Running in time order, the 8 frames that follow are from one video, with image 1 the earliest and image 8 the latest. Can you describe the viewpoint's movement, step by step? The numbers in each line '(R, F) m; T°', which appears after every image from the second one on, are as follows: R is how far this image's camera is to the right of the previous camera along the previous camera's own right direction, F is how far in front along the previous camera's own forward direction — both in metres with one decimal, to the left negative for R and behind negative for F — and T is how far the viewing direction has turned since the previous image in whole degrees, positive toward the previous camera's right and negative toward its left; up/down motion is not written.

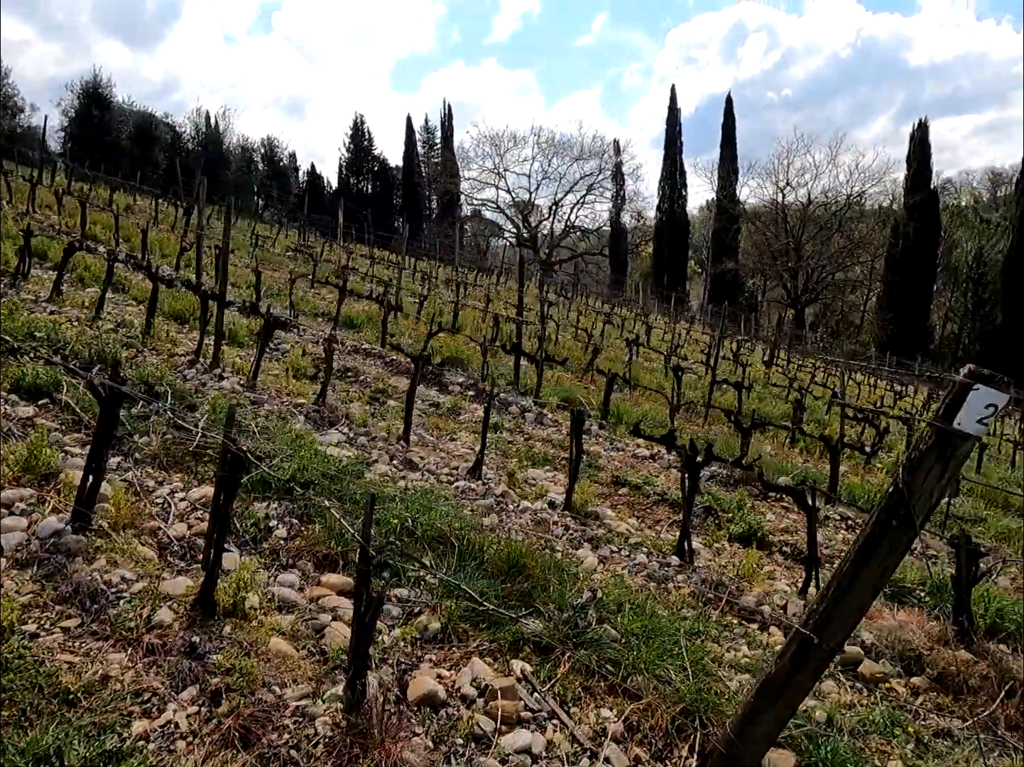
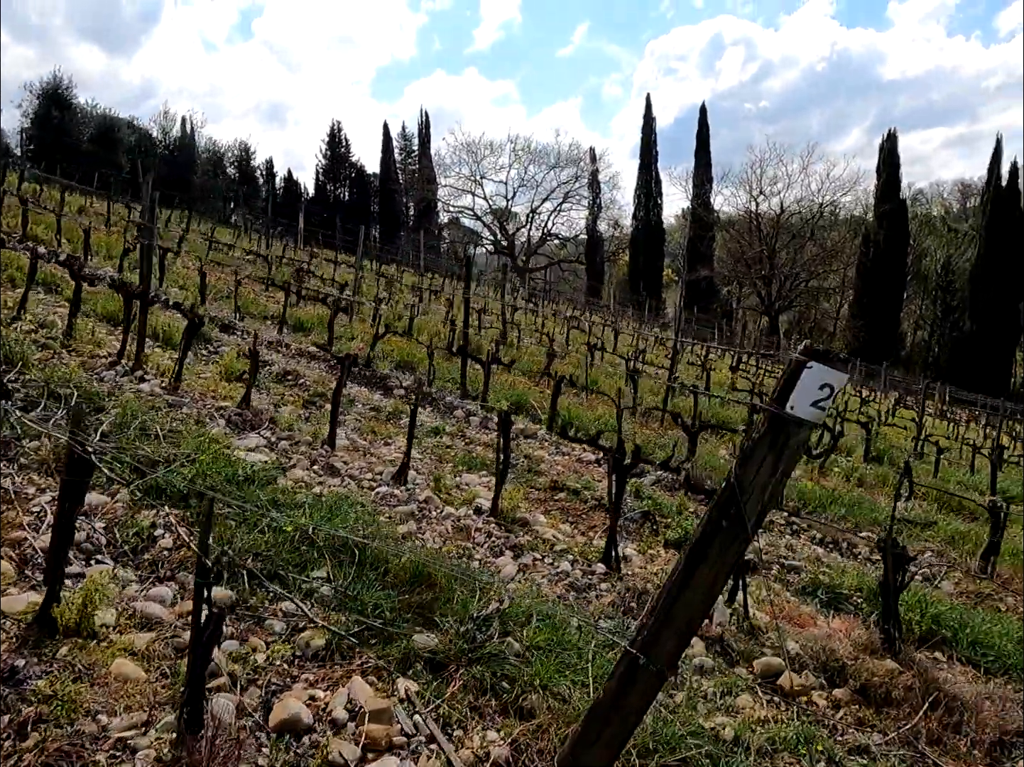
(+0.4, +0.2) m; +2°
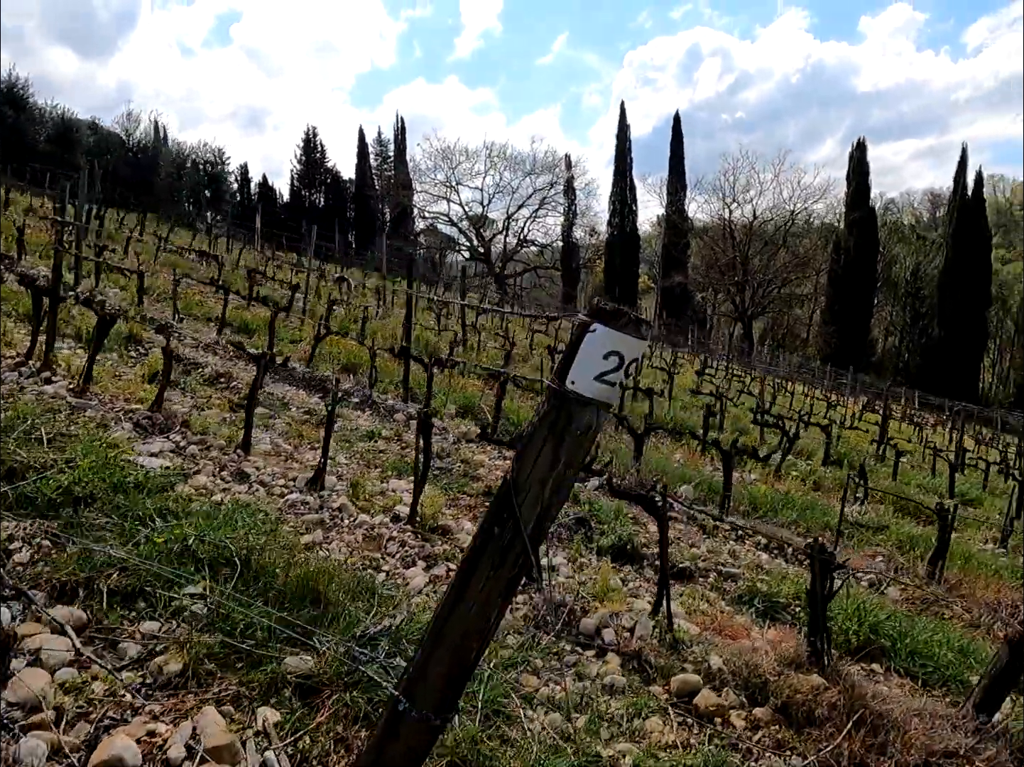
(+0.4, +0.3) m; +2°
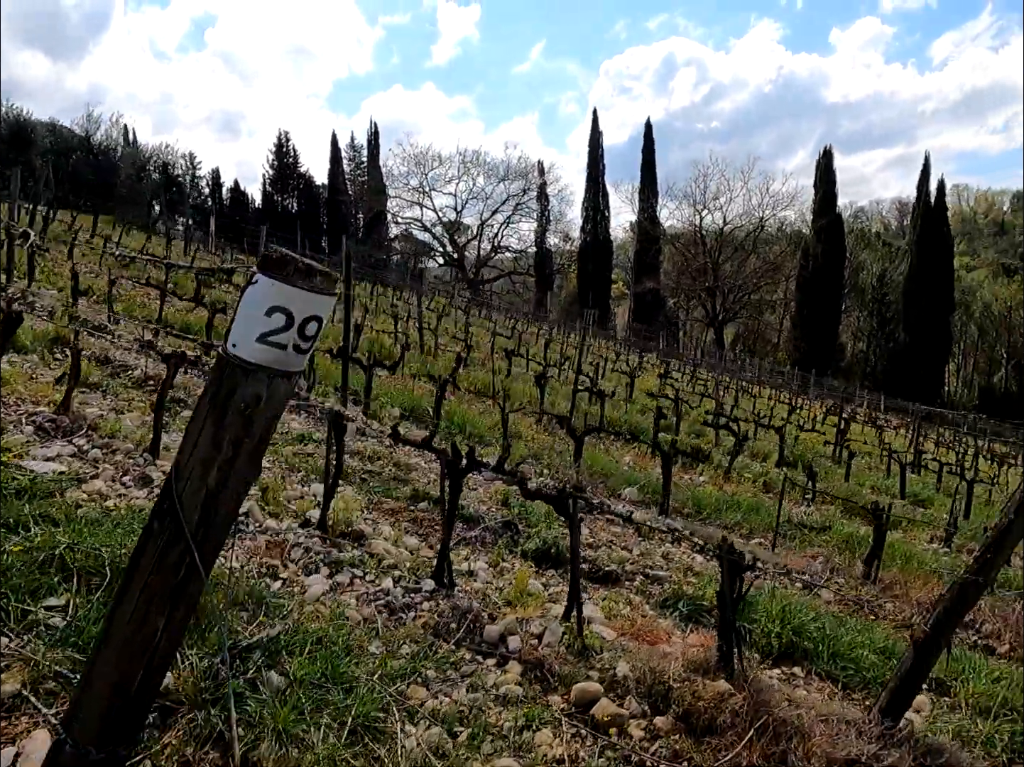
(+0.4, +0.2) m; +2°
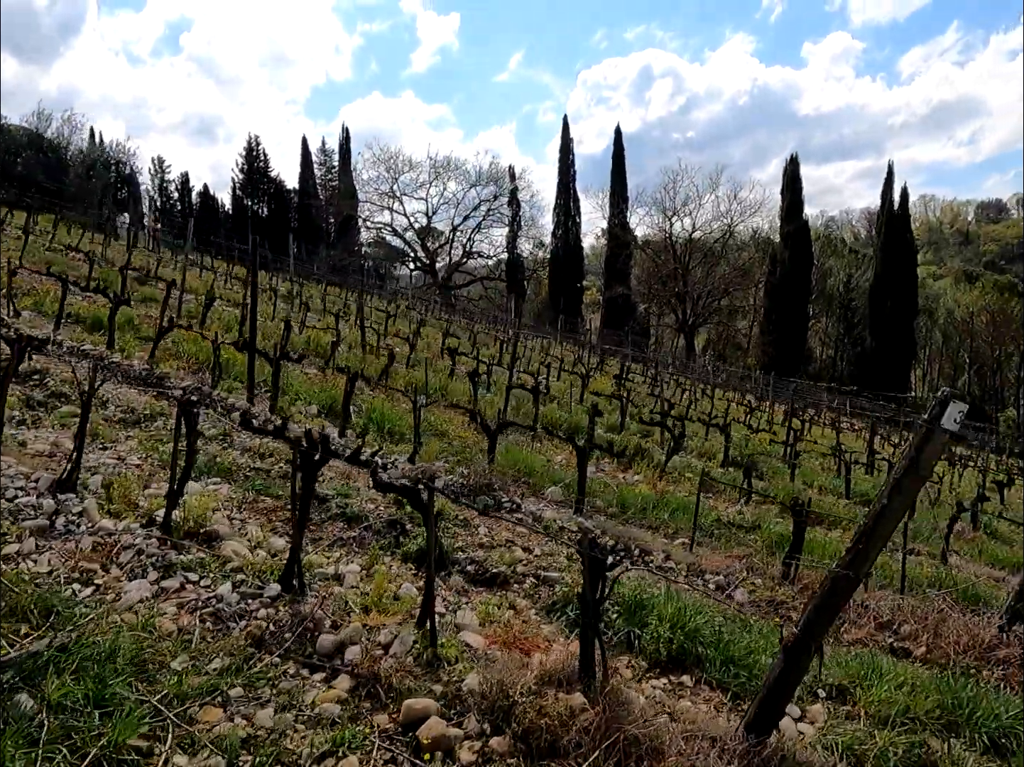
(+0.7, +0.4) m; +2°
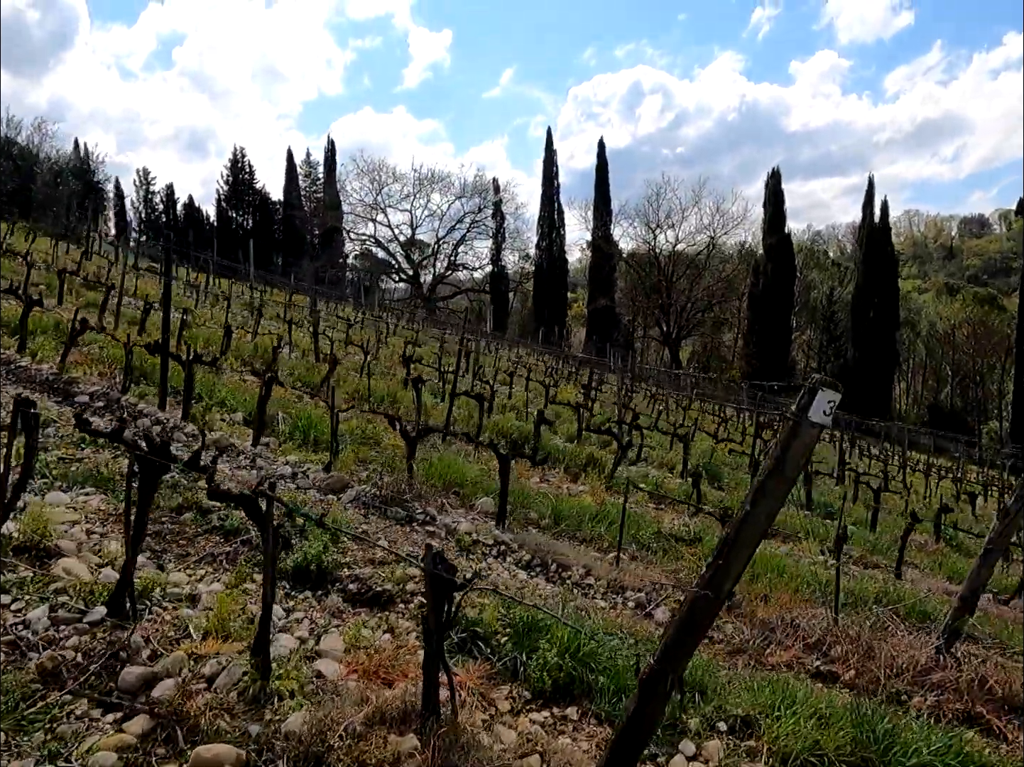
(+0.6, +0.4) m; +1°
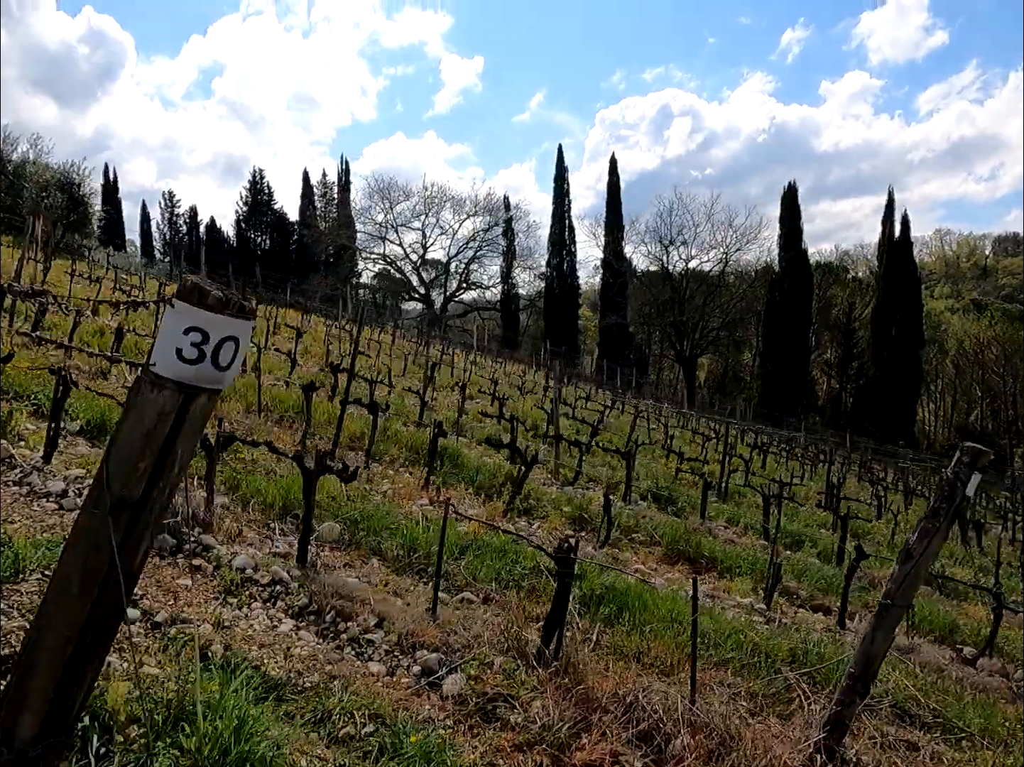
(+1.5, +1.2) m; -2°
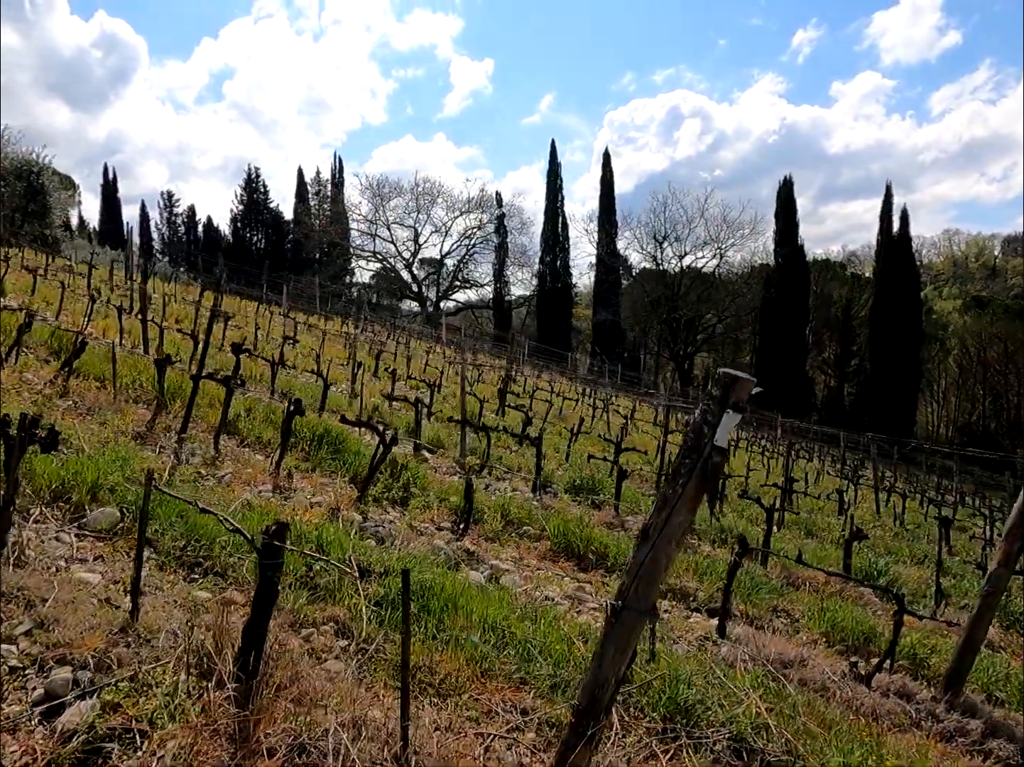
(+1.4, +1.0) m; -1°
